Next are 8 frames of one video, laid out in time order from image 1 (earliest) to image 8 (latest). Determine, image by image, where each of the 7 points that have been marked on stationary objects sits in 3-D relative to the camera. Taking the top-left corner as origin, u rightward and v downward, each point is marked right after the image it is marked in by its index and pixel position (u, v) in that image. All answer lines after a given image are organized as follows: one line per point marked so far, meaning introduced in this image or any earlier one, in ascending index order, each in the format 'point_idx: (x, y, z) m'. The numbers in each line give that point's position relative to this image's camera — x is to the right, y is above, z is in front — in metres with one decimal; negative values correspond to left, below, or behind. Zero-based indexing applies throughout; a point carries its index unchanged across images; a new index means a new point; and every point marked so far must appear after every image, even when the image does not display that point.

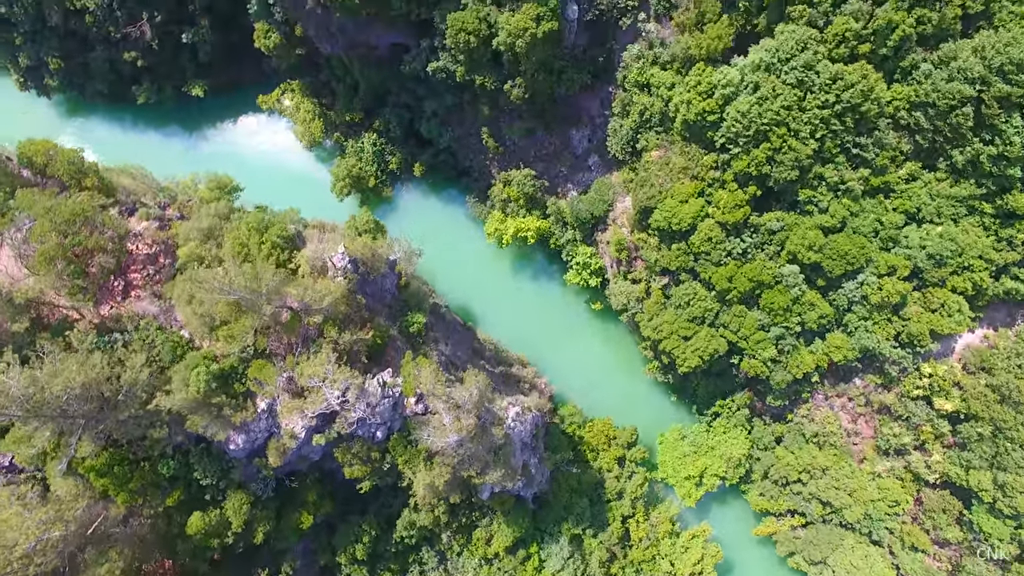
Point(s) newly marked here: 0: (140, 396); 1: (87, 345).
0: (-10.8, -3.6, +18.7) m
1: (-12.4, -2.0, +18.7) m
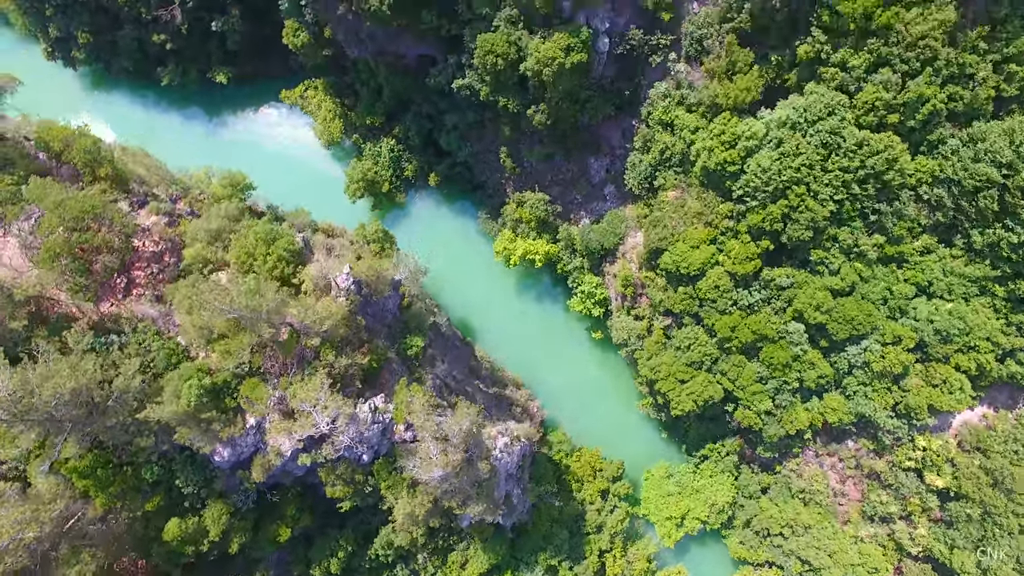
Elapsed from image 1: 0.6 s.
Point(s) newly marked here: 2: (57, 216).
0: (-11.1, -3.7, +18.7) m
1: (-12.5, -1.9, +18.7) m
2: (-13.9, +2.0, +19.7) m
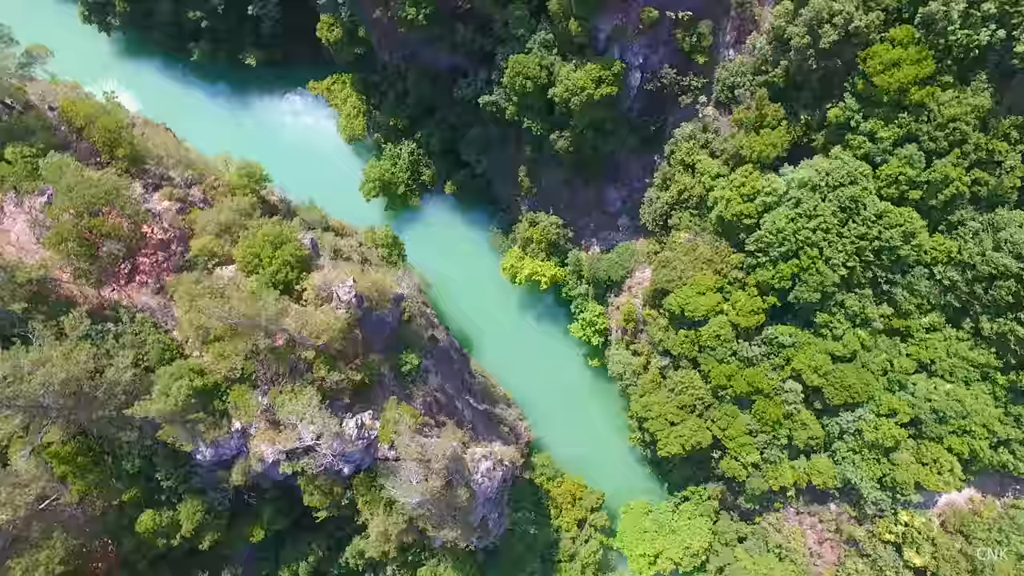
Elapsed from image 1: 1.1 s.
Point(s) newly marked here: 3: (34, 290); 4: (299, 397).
0: (-11.5, -3.4, +18.7) m
1: (-12.7, -1.5, +18.7) m
2: (-13.6, +2.6, +19.7) m
3: (-13.9, -0.3, +18.8) m
4: (-6.7, -3.8, +20.4) m
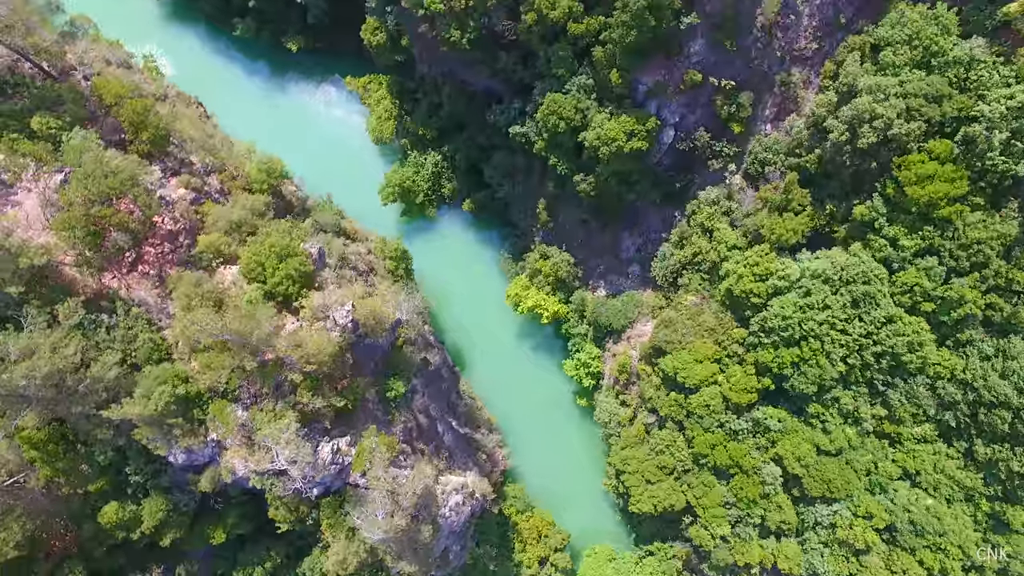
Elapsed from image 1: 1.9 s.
0: (-12.1, -3.2, +18.7) m
1: (-12.9, -1.1, +18.7) m
2: (-13.1, +3.1, +19.7) m
3: (-14.0, +0.3, +18.8) m
4: (-7.4, -4.4, +20.4) m
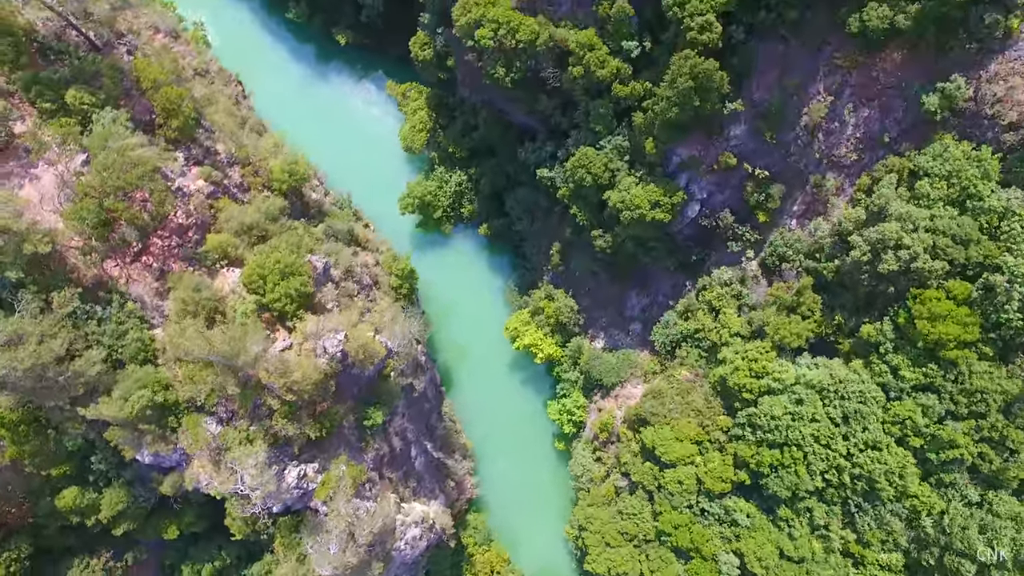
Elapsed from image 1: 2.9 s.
0: (-12.7, -2.9, +18.7) m
1: (-13.1, -0.7, +18.8) m
2: (-12.6, +3.5, +19.7) m
3: (-13.9, +0.9, +18.8) m
4: (-8.3, -4.9, +20.4) m
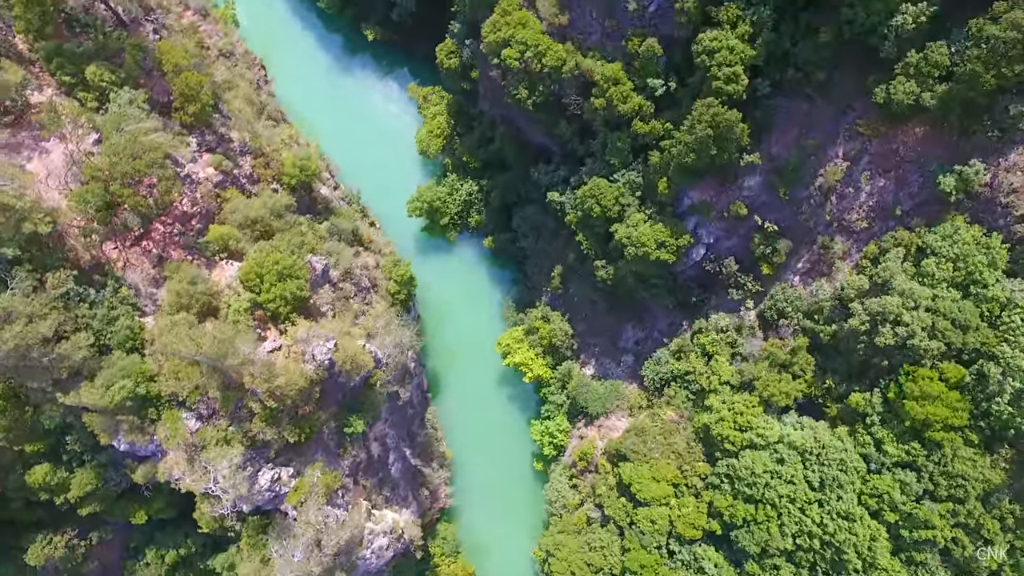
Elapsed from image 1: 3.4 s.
0: (-13.1, -2.3, +18.7) m
1: (-13.3, -0.1, +18.7) m
2: (-12.3, +4.0, +19.7) m
3: (-13.9, +1.6, +18.8) m
4: (-9.0, -4.9, +20.4) m
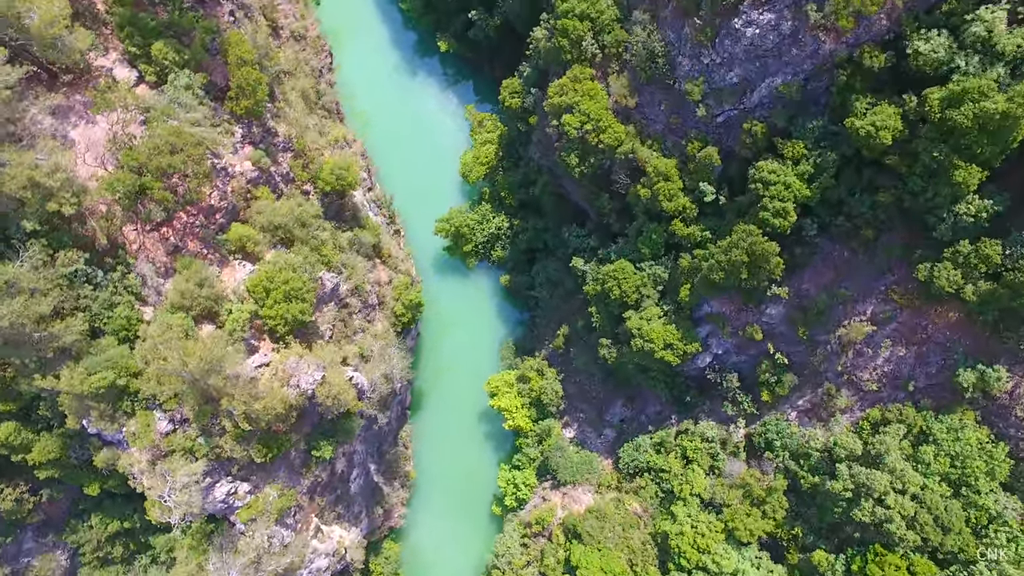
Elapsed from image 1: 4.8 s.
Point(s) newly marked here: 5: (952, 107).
0: (-13.4, -1.5, +18.7) m
1: (-13.0, +0.7, +18.8) m
2: (-11.0, +4.3, +19.6) m
3: (-13.2, +2.4, +18.8) m
4: (-10.1, -5.0, +20.4) m
5: (+12.9, +5.2, +18.7) m
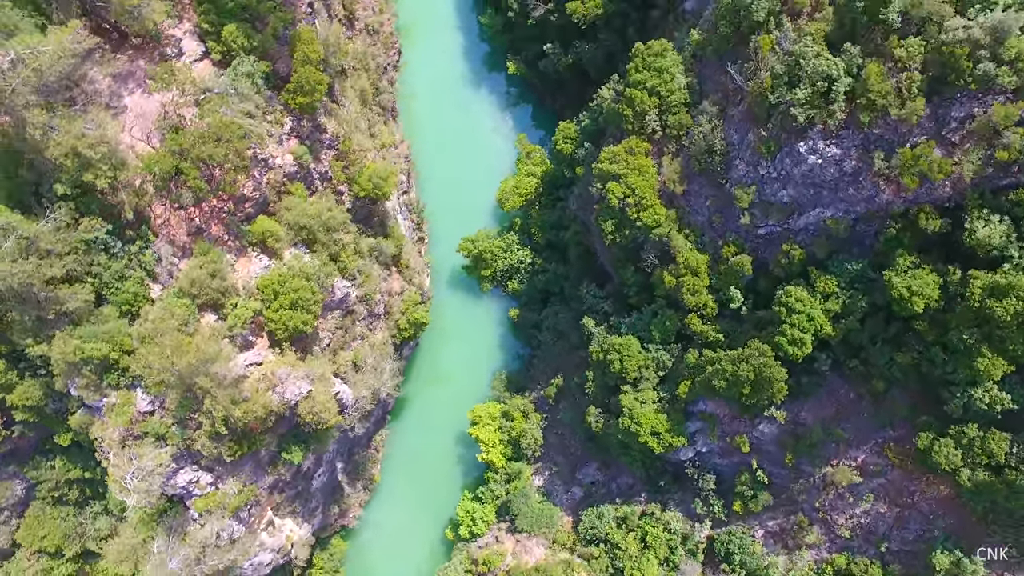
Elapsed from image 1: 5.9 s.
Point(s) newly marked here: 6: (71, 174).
0: (-13.4, -0.3, +18.9) m
1: (-12.4, +1.7, +18.9) m
2: (-9.6, +4.8, +19.7) m
3: (-12.2, +3.5, +18.9) m
4: (-10.9, -4.5, +20.5) m
5: (+13.8, -0.2, +18.3) m
6: (-12.5, +3.7, +18.4) m
